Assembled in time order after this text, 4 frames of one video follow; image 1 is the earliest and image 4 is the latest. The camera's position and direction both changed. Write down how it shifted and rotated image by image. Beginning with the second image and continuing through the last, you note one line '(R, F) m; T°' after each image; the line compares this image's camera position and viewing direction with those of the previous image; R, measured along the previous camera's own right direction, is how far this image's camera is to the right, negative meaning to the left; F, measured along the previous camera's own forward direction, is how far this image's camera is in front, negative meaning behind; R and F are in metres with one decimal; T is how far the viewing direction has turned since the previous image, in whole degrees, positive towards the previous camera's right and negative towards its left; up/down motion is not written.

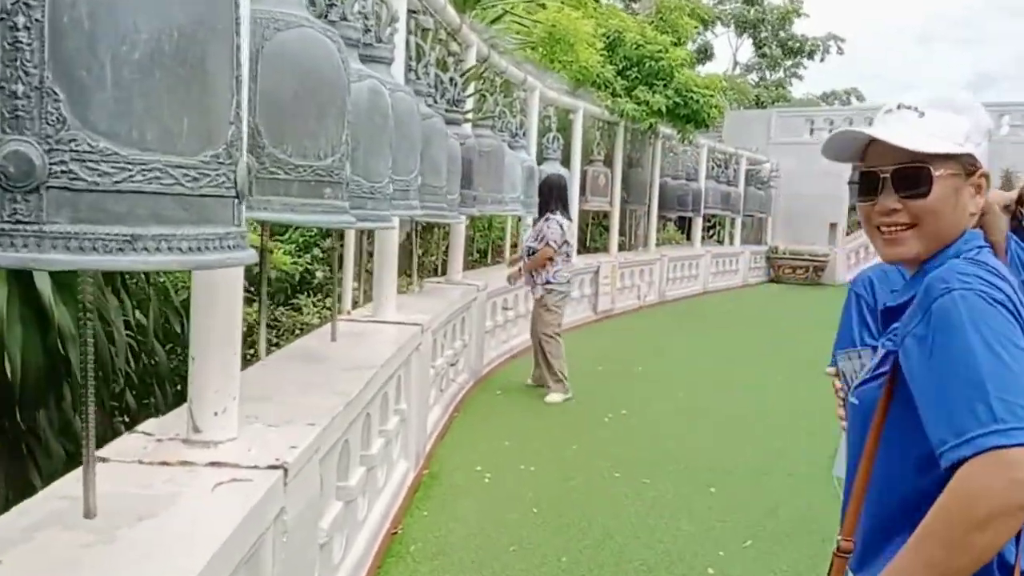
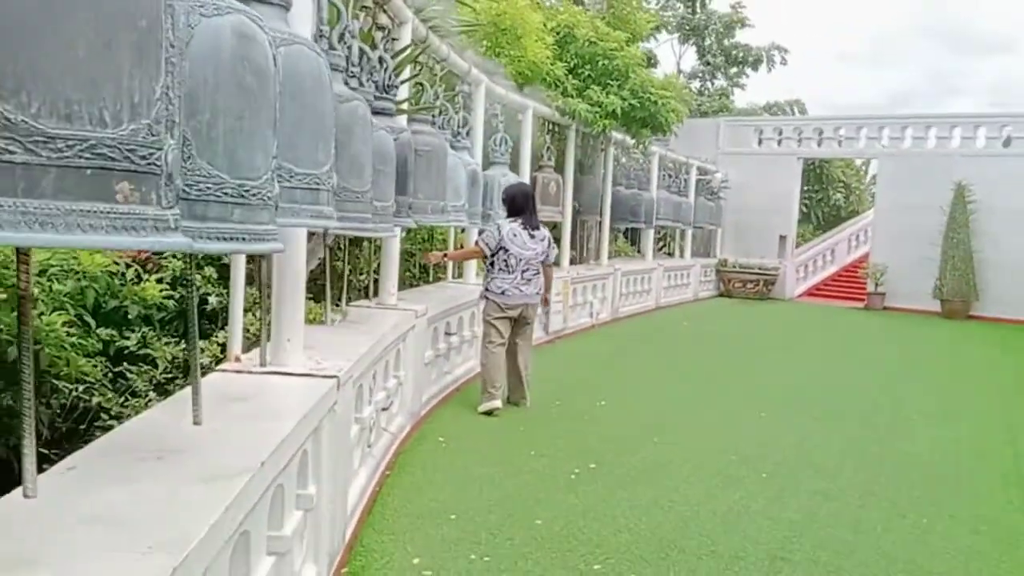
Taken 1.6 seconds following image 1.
(0.0, +0.9) m; +5°
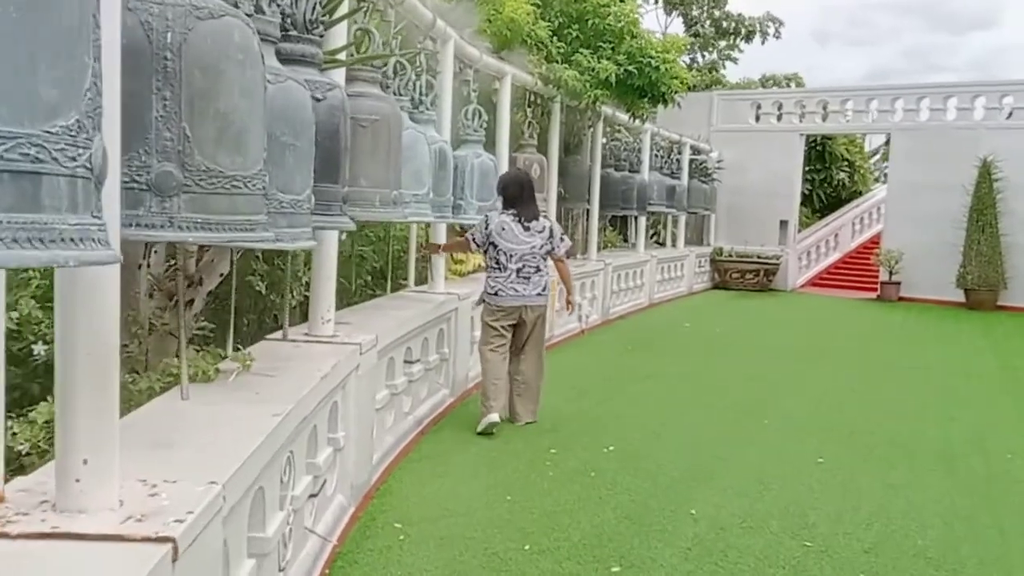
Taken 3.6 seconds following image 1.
(0.0, +1.2) m; +2°
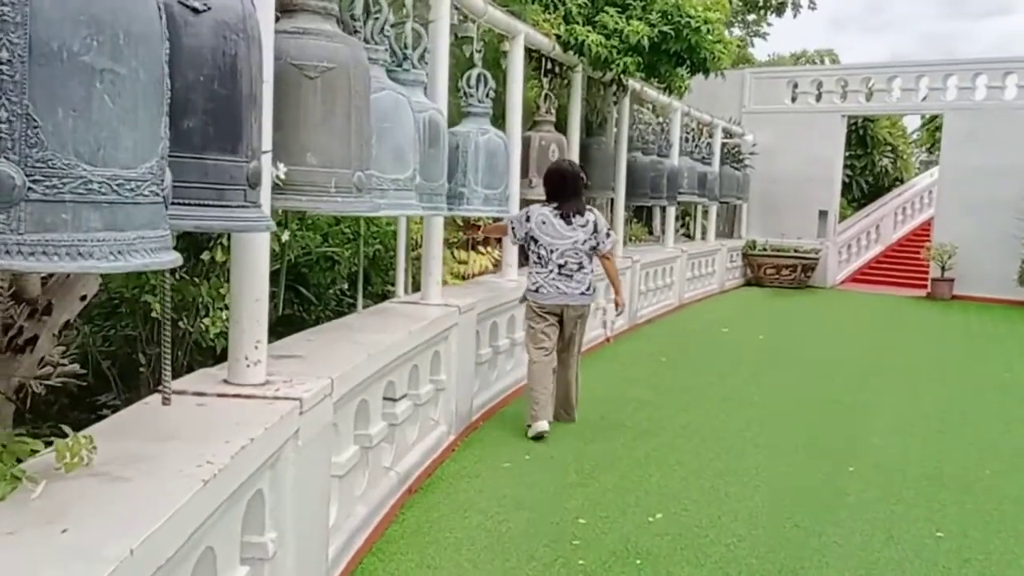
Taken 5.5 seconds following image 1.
(0.0, +1.1) m; -1°
